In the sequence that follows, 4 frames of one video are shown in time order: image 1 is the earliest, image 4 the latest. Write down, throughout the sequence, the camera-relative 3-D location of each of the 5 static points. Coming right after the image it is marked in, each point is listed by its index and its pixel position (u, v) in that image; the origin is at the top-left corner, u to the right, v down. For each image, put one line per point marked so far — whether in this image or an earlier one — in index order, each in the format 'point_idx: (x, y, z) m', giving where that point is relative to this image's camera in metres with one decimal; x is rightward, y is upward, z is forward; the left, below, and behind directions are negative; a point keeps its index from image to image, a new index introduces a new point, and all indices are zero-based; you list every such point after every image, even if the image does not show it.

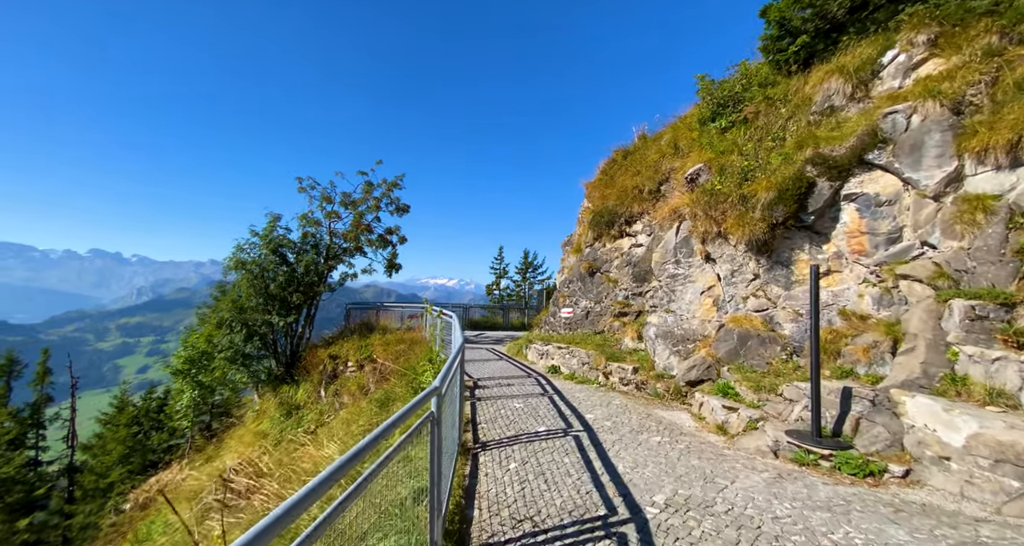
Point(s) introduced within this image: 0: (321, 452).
0: (-3.9, -3.6, +8.3) m
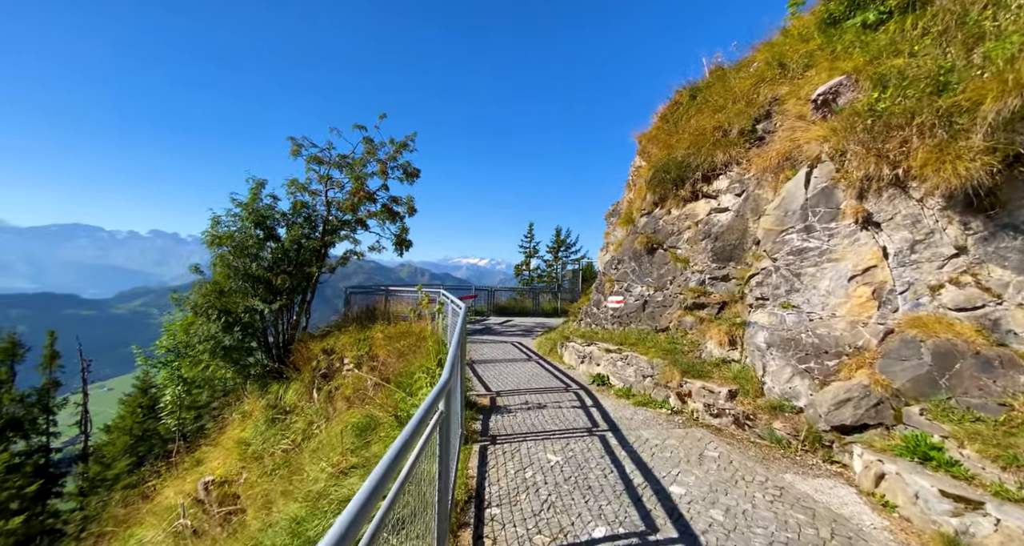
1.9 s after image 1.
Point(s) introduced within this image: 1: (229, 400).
0: (-3.4, -3.3, +6.1) m
1: (-7.5, -3.4, +10.7) m
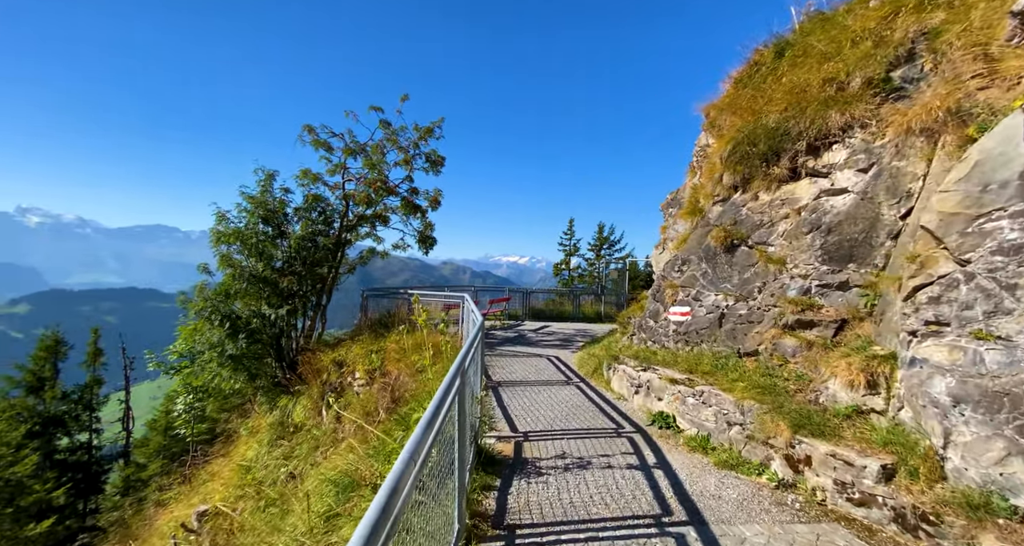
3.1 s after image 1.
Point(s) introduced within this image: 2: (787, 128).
0: (-3.1, -3.3, +4.9) m
1: (-6.7, -3.4, +9.8) m
2: (+3.9, +2.1, +5.8) m
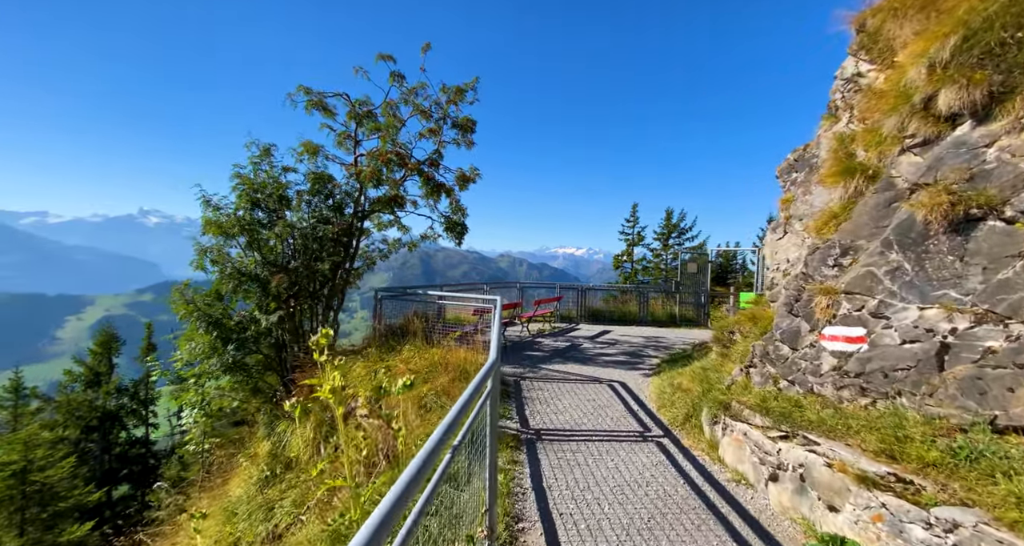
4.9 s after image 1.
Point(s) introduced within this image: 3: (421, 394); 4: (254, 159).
0: (-2.8, -3.3, +3.0) m
1: (-5.7, -3.3, +8.4) m
2: (+4.2, +2.1, +2.8) m
3: (-1.2, -1.7, +5.6) m
4: (-5.0, +2.2, +8.0) m
